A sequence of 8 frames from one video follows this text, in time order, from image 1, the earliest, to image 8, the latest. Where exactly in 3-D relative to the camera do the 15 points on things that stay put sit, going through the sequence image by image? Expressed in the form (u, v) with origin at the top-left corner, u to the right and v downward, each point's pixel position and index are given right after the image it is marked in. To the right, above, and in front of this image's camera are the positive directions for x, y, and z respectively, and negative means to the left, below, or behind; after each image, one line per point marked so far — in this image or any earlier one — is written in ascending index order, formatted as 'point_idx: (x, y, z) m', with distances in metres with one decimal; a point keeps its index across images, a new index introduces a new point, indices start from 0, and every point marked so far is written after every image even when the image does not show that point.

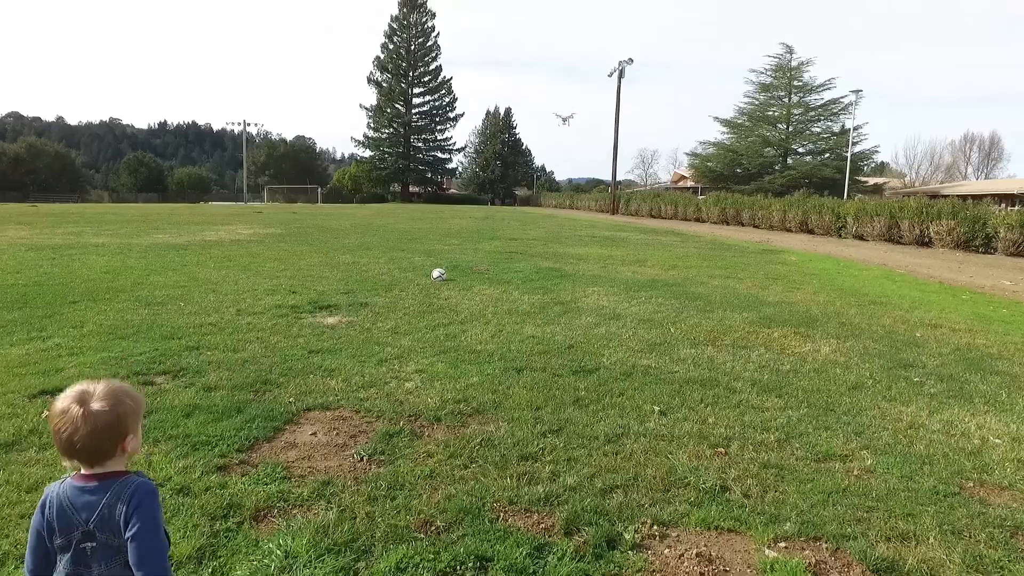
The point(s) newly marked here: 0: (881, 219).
0: (+9.5, +1.8, +18.0) m
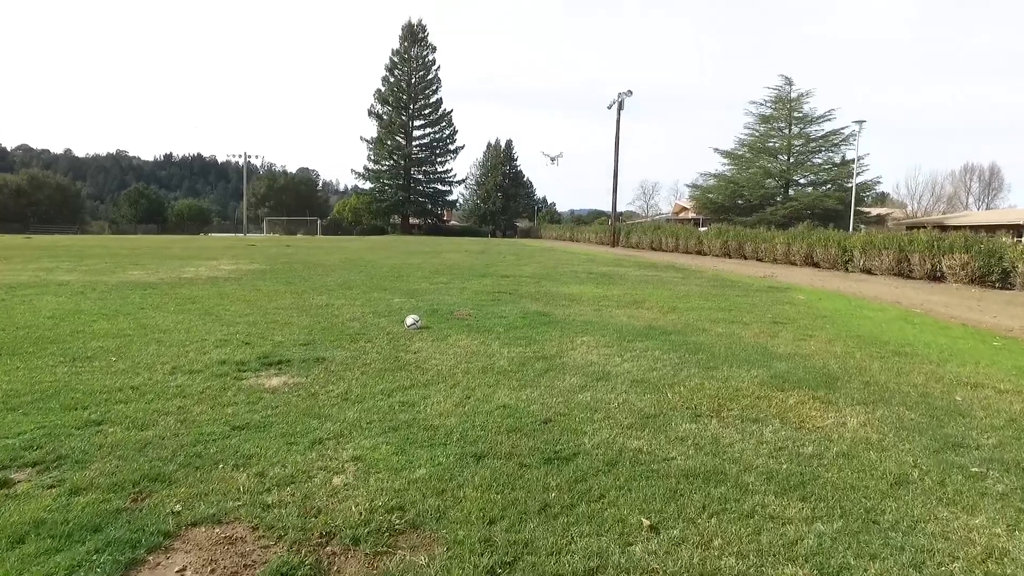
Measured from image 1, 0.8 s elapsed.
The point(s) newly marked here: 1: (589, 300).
0: (+9.4, +0.9, +17.3) m
1: (+1.0, -0.2, +9.6) m
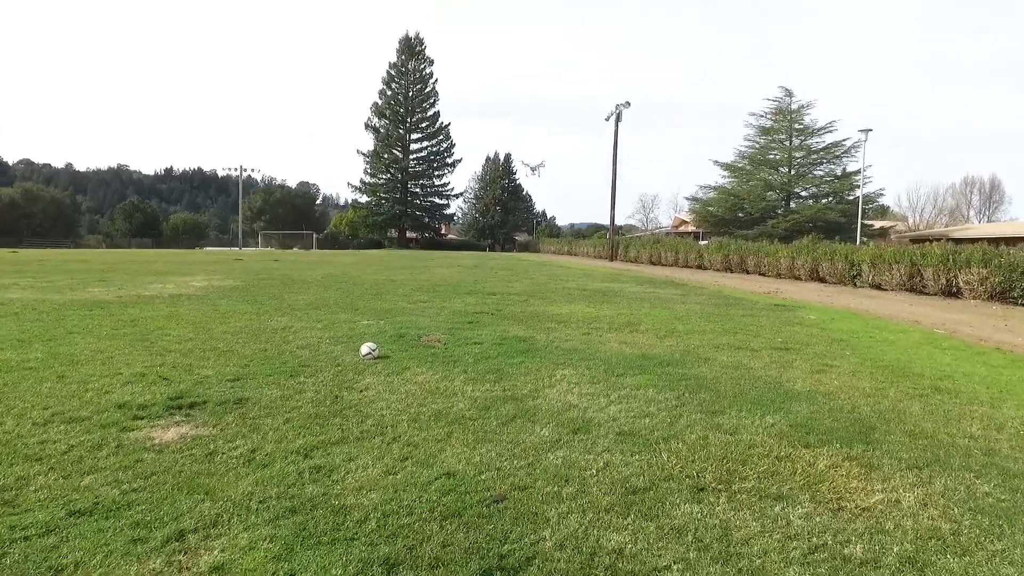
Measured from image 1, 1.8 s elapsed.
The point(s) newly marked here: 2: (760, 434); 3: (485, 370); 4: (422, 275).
0: (+9.1, +0.5, +16.3) m
1: (+0.8, -0.4, +8.6) m
2: (+1.3, -0.8, +3.8) m
3: (-0.2, -0.7, +5.5) m
4: (-2.4, +0.3, +18.8) m
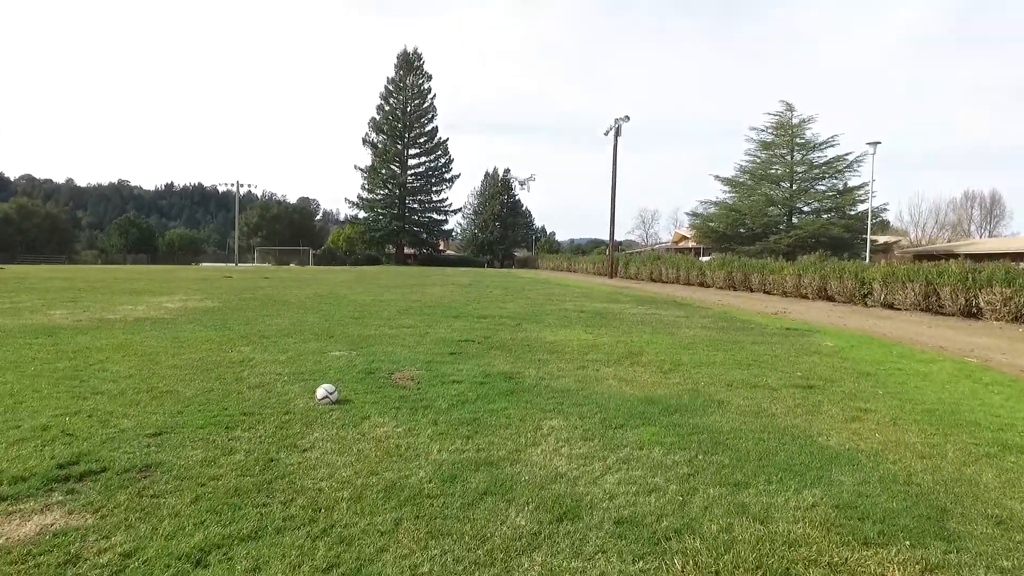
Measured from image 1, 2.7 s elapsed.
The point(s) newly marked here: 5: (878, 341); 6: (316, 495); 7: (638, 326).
0: (+9.0, +0.1, +15.5) m
1: (+0.7, -0.7, +7.8) m
2: (+1.2, -1.0, +2.9) m
3: (-0.4, -0.9, +4.6) m
4: (-2.6, -0.2, +17.9) m
5: (+5.2, -0.7, +10.0) m
6: (-0.9, -1.0, +3.3) m
7: (+1.9, -0.6, +10.7) m
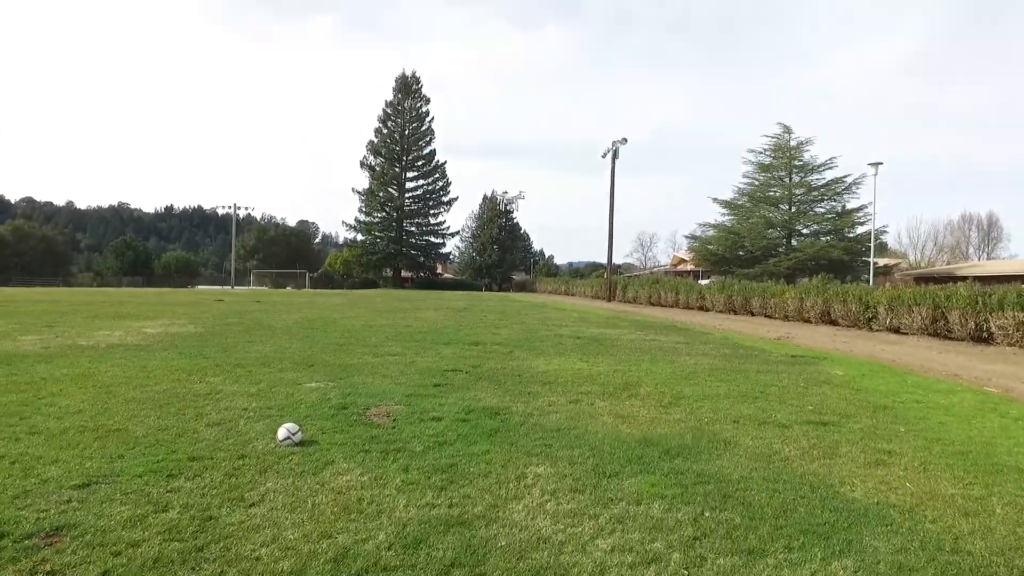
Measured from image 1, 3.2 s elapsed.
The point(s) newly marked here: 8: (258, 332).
0: (+8.8, -0.4, +15.0) m
1: (+0.6, -1.0, +7.2) m
2: (+1.1, -1.1, +2.4) m
3: (-0.5, -1.0, +4.1) m
4: (-2.7, -0.8, +17.4) m
5: (+5.1, -1.1, +9.4) m
6: (-1.0, -1.1, +2.8) m
7: (+1.8, -1.0, +10.2) m
8: (-5.0, -0.9, +13.6) m
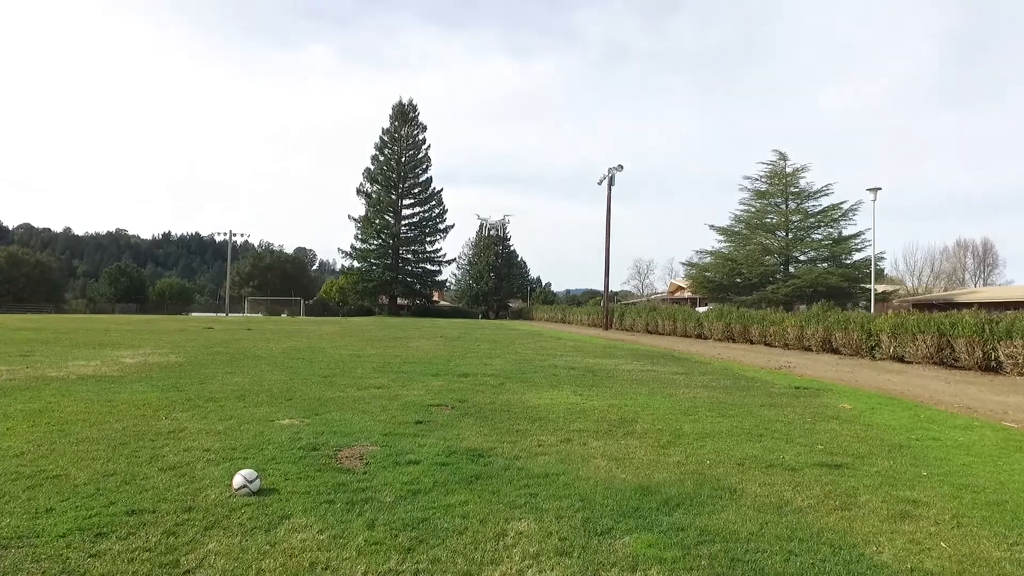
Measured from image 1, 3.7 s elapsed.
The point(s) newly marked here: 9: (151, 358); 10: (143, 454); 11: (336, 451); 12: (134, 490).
0: (+8.7, -1.0, +14.6) m
1: (+0.4, -1.3, +6.8) m
2: (+1.0, -1.2, +1.9) m
3: (-0.6, -1.2, +3.6) m
4: (-2.8, -1.5, +16.9) m
5: (+5.0, -1.5, +9.0) m
6: (-1.1, -1.2, +2.3) m
7: (+1.7, -1.4, +9.7) m
8: (-5.1, -1.4, +13.1) m
9: (-7.1, -1.4, +13.7) m
10: (-2.7, -1.2, +5.2) m
11: (-1.3, -1.2, +5.3) m
12: (-2.3, -1.2, +4.2) m
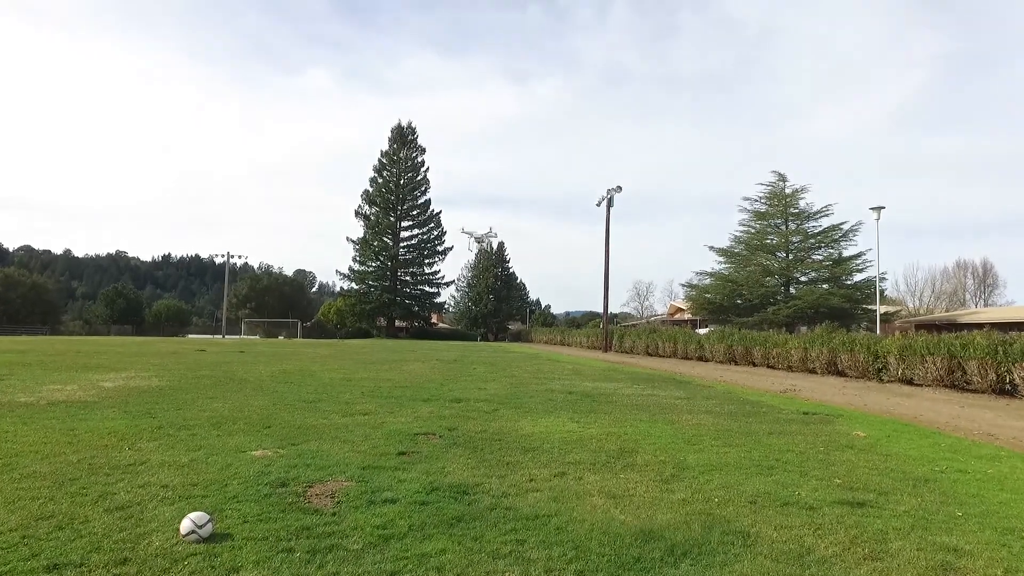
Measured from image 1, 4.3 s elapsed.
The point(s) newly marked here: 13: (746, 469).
0: (+8.6, -1.4, +14.1) m
1: (+0.3, -1.5, +6.3) m
2: (+0.9, -1.2, +1.4) m
3: (-0.7, -1.3, +3.2) m
4: (-2.9, -2.0, +16.4) m
5: (+4.9, -1.7, +8.5) m
6: (-1.2, -1.3, +1.8) m
7: (+1.6, -1.6, +9.2) m
8: (-5.2, -1.8, +12.6) m
9: (-7.2, -1.8, +13.2) m
10: (-2.8, -1.4, +4.7) m
11: (-1.4, -1.4, +4.8) m
12: (-2.3, -1.3, +3.7) m
13: (+1.9, -1.4, +5.7) m
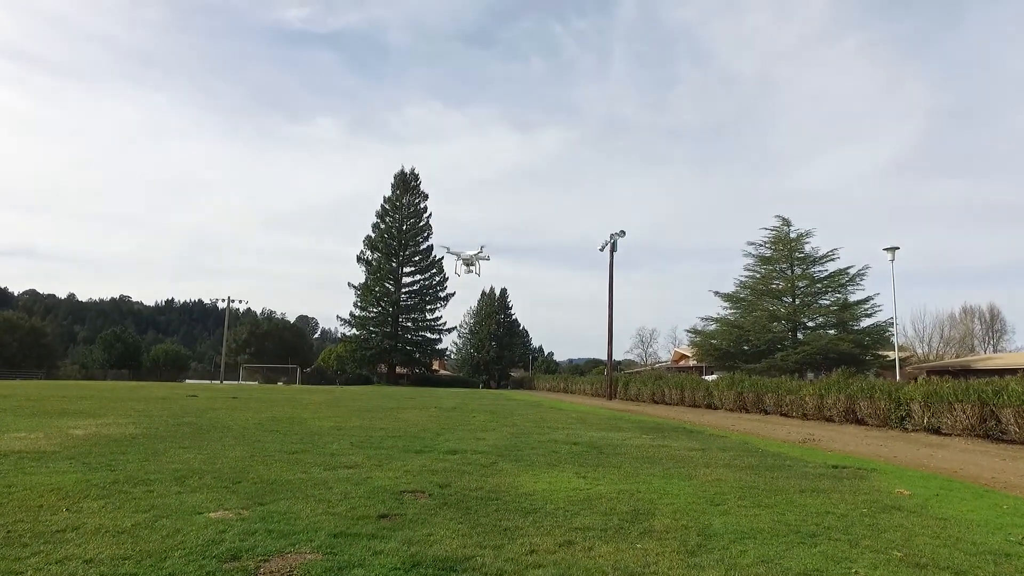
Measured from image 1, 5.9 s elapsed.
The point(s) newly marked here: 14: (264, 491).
0: (+8.6, -2.3, +13.2) m
1: (+0.3, -1.7, +5.4) m
2: (+0.9, -1.2, +0.6) m
3: (-0.7, -1.4, +2.3) m
4: (-2.9, -3.0, +15.5) m
5: (+4.9, -2.1, +7.6) m
6: (-1.2, -1.2, +1.0) m
7: (+1.6, -2.1, +8.4) m
8: (-5.2, -2.5, +11.7) m
9: (-7.1, -2.5, +12.3) m
10: (-2.8, -1.6, +3.9) m
11: (-1.4, -1.6, +4.0) m
12: (-2.4, -1.4, +2.9) m
13: (+1.9, -1.7, +4.8) m
14: (-2.2, -1.9, +6.4) m
